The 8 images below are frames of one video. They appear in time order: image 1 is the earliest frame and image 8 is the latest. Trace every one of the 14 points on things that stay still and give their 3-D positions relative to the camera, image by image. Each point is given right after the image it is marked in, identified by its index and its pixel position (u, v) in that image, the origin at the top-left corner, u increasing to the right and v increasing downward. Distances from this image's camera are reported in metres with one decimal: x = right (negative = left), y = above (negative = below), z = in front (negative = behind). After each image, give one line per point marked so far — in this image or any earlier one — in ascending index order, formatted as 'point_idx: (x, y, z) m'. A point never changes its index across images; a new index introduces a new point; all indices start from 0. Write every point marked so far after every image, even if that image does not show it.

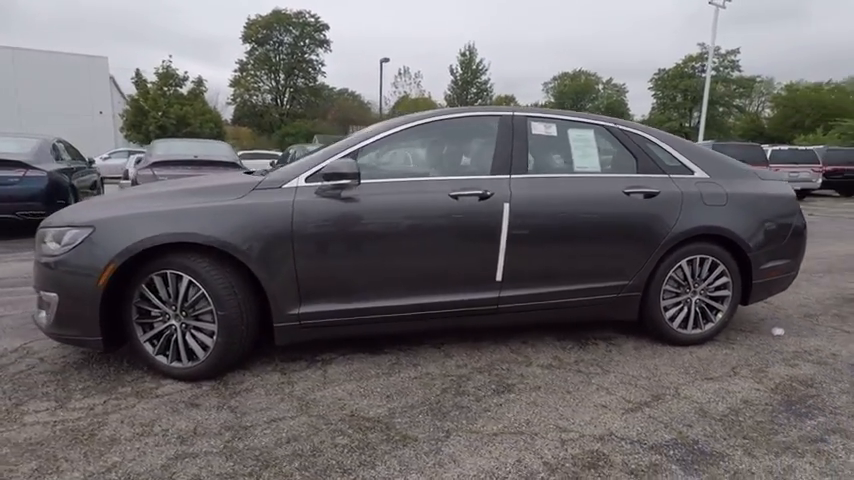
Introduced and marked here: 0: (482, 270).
0: (+0.6, -0.3, +4.7) m
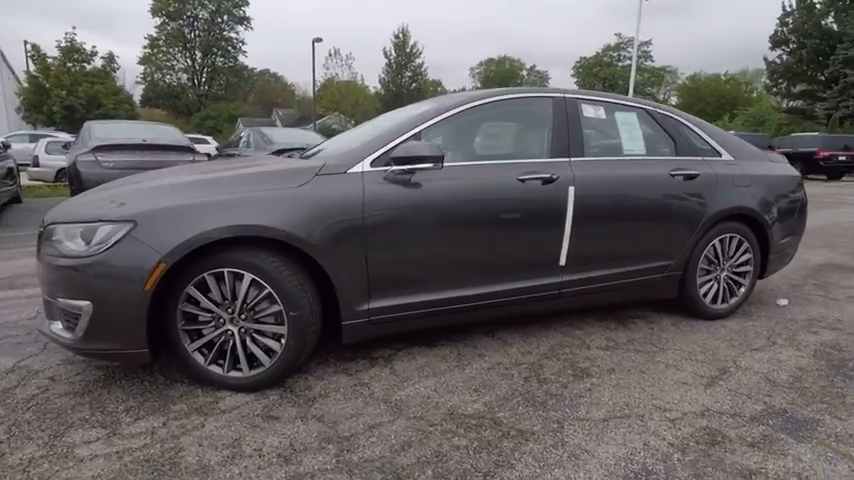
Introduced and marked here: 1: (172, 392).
0: (+1.2, -0.1, +4.6) m
1: (-2.0, -1.2, +3.8) m
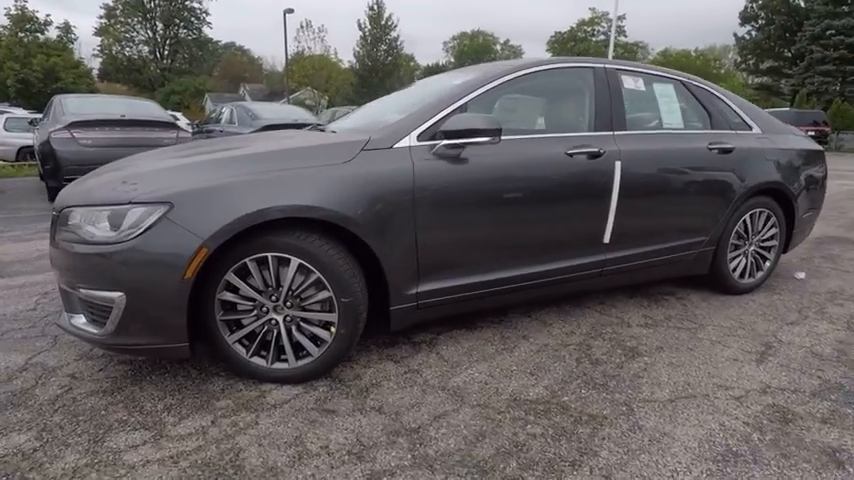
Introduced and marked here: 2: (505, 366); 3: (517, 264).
0: (+1.5, +0.1, +4.4) m
1: (-1.6, -1.1, +3.5) m
2: (+0.6, -1.0, +3.9) m
3: (+0.8, -0.2, +4.2) m
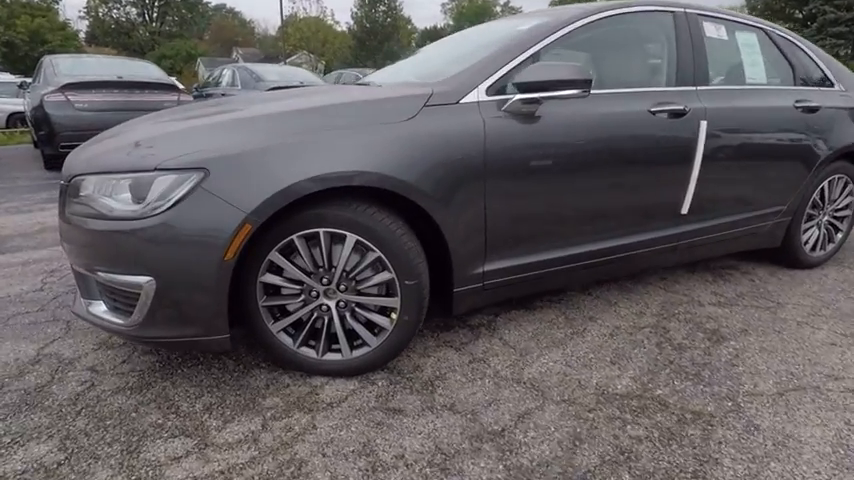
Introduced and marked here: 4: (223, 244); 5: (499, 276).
0: (+2.0, +0.3, +3.9) m
1: (-1.1, -0.9, +3.1) m
2: (+1.1, -0.8, +3.4) m
3: (+1.3, 0.0, +3.7) m
4: (-1.2, 0.0, +2.7) m
5: (+0.5, -0.3, +3.4) m
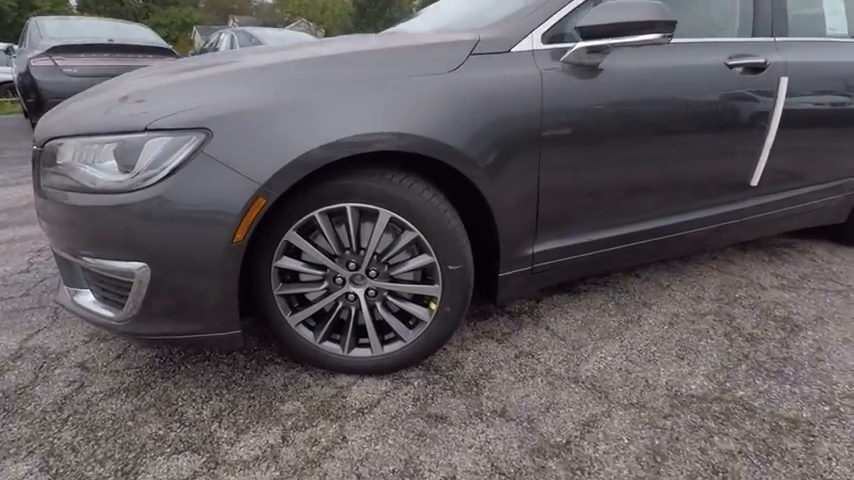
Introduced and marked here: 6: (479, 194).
0: (+2.2, +0.5, +3.4) m
1: (-0.9, -0.8, +2.6) m
2: (+1.4, -0.7, +3.0) m
3: (+1.5, +0.2, +3.2) m
4: (-0.9, +0.1, +2.2) m
5: (+0.8, -0.1, +2.9) m
6: (+0.3, +0.3, +2.6) m
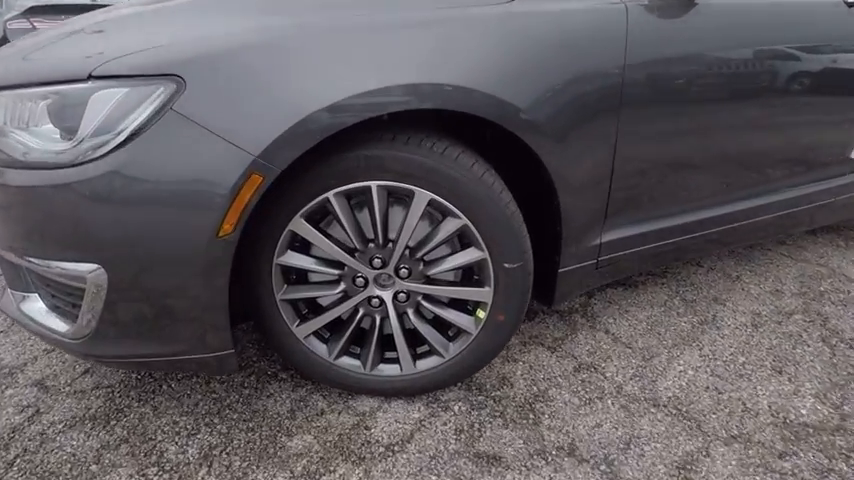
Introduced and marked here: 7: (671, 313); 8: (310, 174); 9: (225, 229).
0: (+2.4, +0.6, +2.8) m
1: (-0.7, -0.7, +2.1) m
2: (+1.5, -0.6, +2.5) m
3: (+1.7, +0.3, +2.6) m
4: (-0.7, +0.1, +1.6) m
5: (+1.0, 0.0, +2.4) m
6: (+0.5, +0.3, +2.0) m
7: (+1.4, -0.4, +2.8) m
8: (-0.4, +0.2, +1.8) m
9: (-0.7, +0.1, +1.7) m
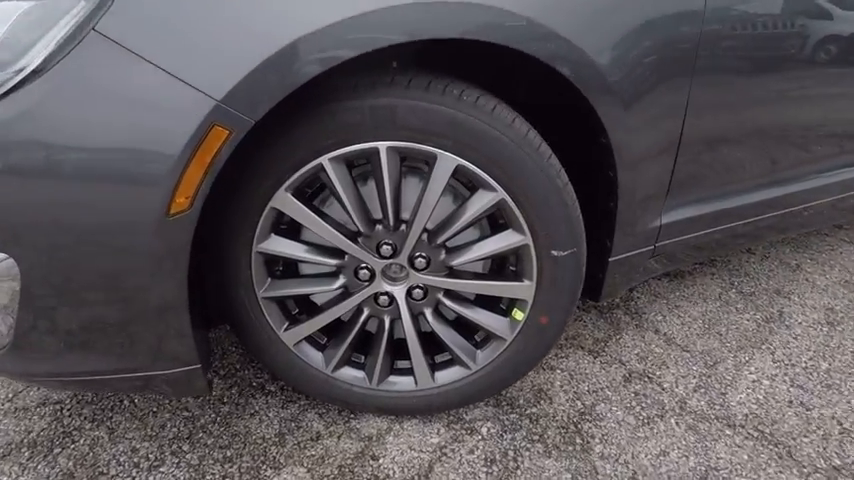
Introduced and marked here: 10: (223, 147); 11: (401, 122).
0: (+2.5, +0.7, +2.4) m
1: (-0.6, -0.7, +1.7) m
2: (+1.6, -0.5, +2.0) m
3: (+1.8, +0.3, +2.2) m
4: (-0.6, +0.2, +1.2) m
5: (+1.0, 0.0, +1.9) m
6: (+0.5, +0.4, +1.5) m
7: (+1.5, -0.3, +2.4) m
8: (-0.4, +0.3, +1.3) m
9: (-0.6, +0.1, +1.2) m
10: (-0.5, +0.2, +1.2) m
11: (-0.1, +0.3, +1.3) m
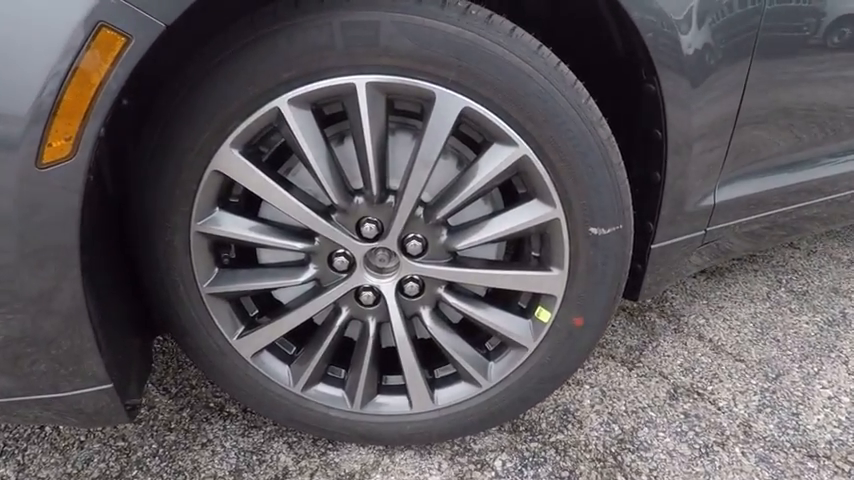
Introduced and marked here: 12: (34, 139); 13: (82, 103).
0: (+2.5, +0.7, +2.0) m
1: (-0.6, -0.6, +1.3) m
2: (+1.6, -0.5, +1.7) m
3: (+1.8, +0.4, +1.8) m
4: (-0.7, +0.2, +0.8) m
5: (+1.0, +0.1, +1.6) m
6: (+0.5, +0.4, +1.2) m
7: (+1.5, -0.3, +2.0) m
8: (-0.4, +0.4, +1.0) m
9: (-0.6, +0.2, +0.9) m
10: (-0.5, +0.3, +0.9) m
11: (-0.1, +0.4, +1.0) m
12: (-0.7, +0.2, +0.9) m
13: (-0.6, +0.2, +0.9) m
